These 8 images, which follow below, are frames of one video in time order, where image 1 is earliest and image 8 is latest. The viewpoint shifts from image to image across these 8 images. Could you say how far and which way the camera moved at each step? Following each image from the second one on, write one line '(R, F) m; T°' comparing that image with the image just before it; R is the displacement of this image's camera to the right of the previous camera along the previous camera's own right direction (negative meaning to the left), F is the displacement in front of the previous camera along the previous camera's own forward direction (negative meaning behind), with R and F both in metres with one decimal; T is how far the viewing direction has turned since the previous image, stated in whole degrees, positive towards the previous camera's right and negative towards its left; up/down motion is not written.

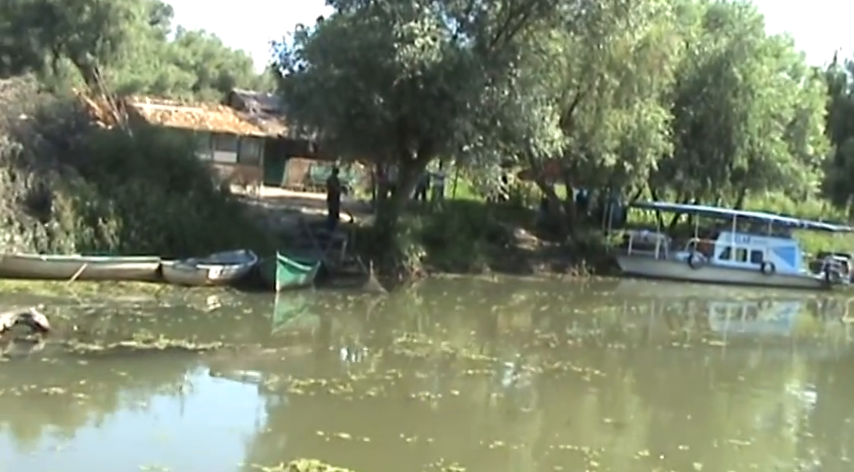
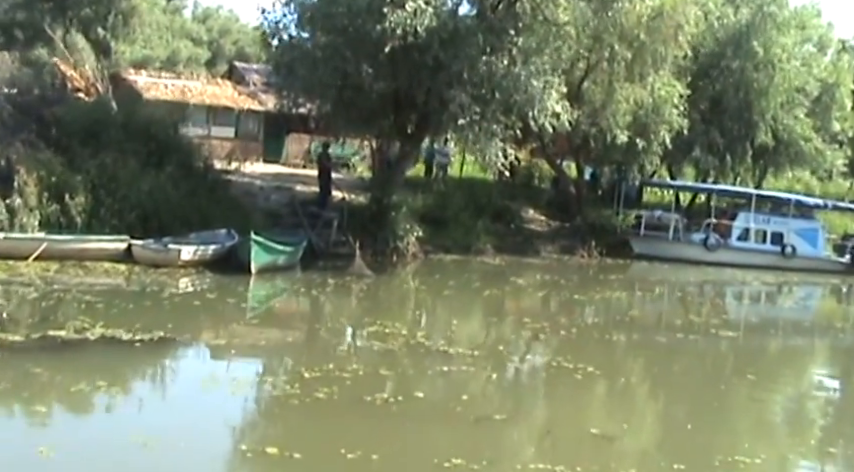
(+0.8, +1.8) m; -1°
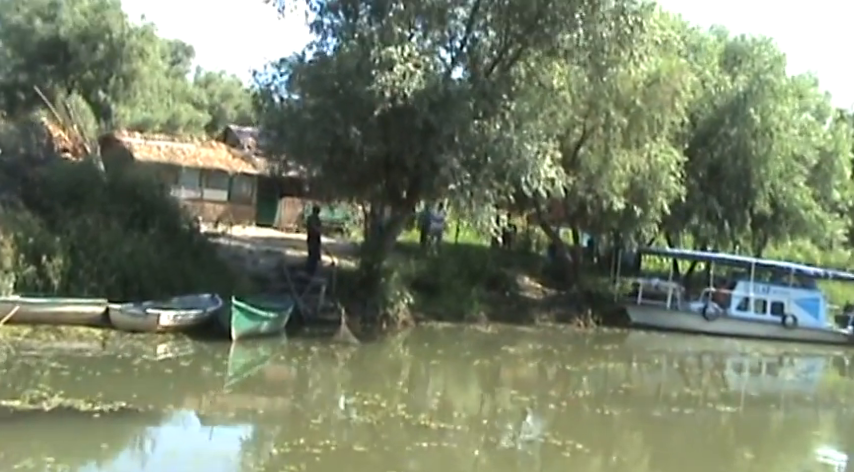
(+0.3, +0.7) m; 0°
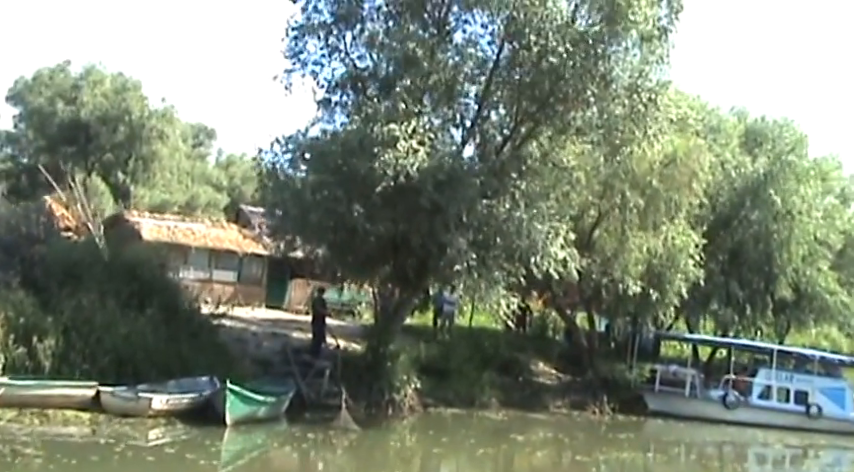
(+0.4, +0.8) m; -1°
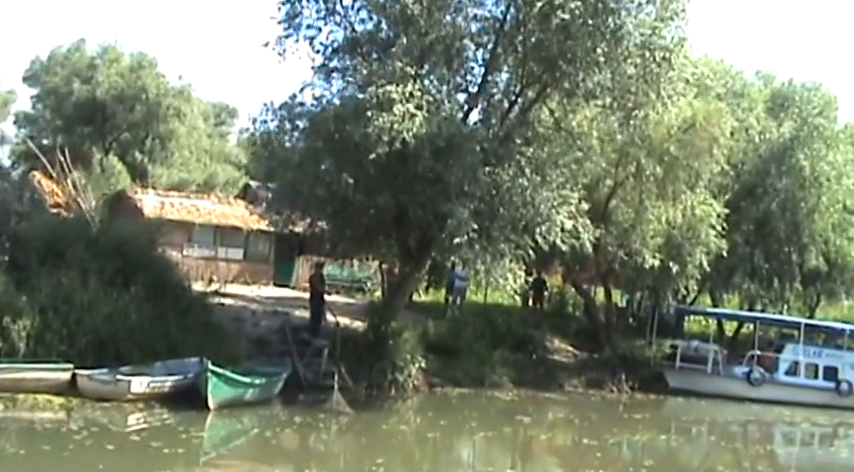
(+0.7, +1.5) m; -2°
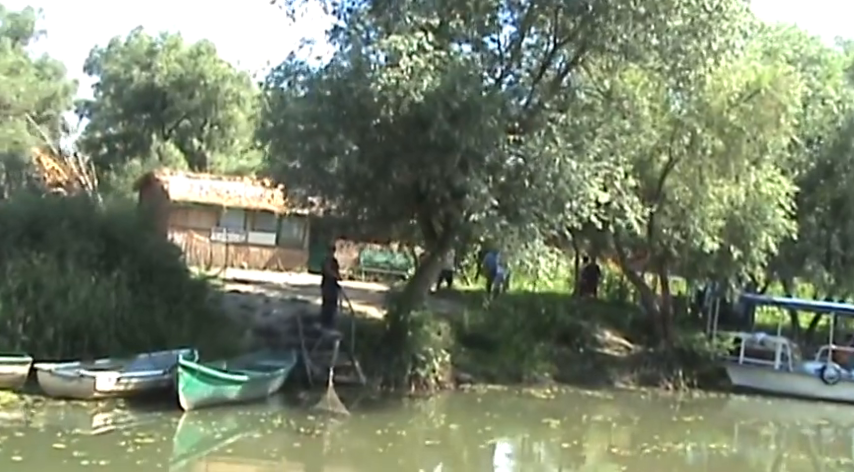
(+1.2, +2.9) m; -4°
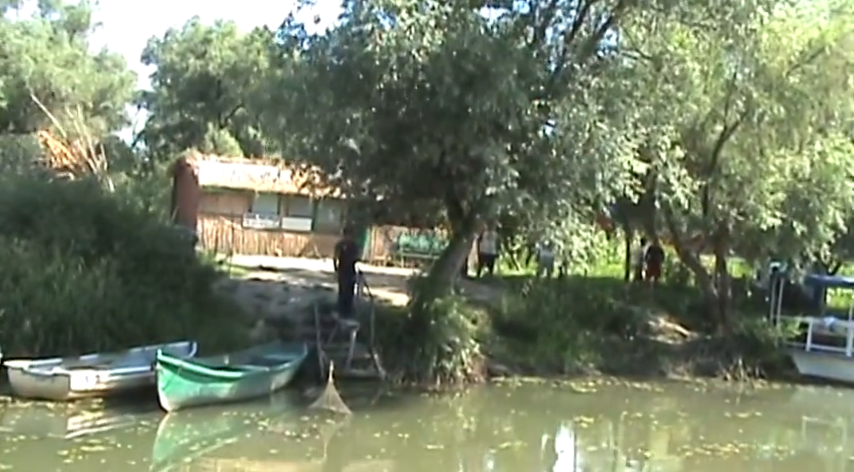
(+1.0, +2.1) m; -4°
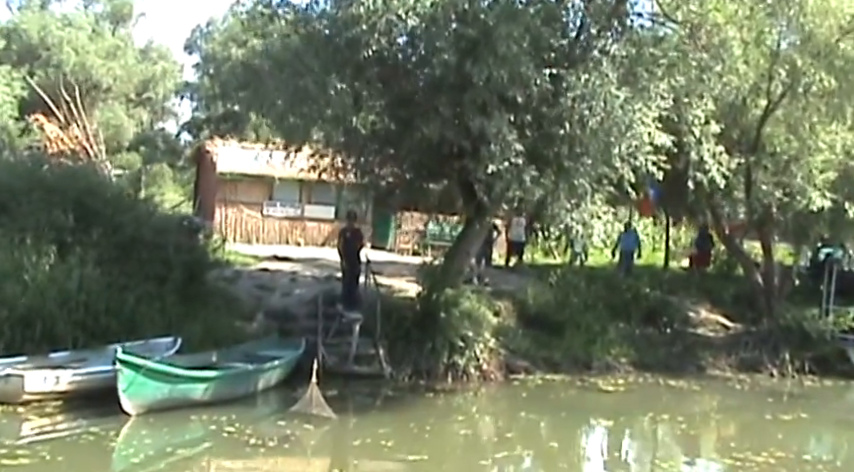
(+0.9, +1.8) m; -3°
